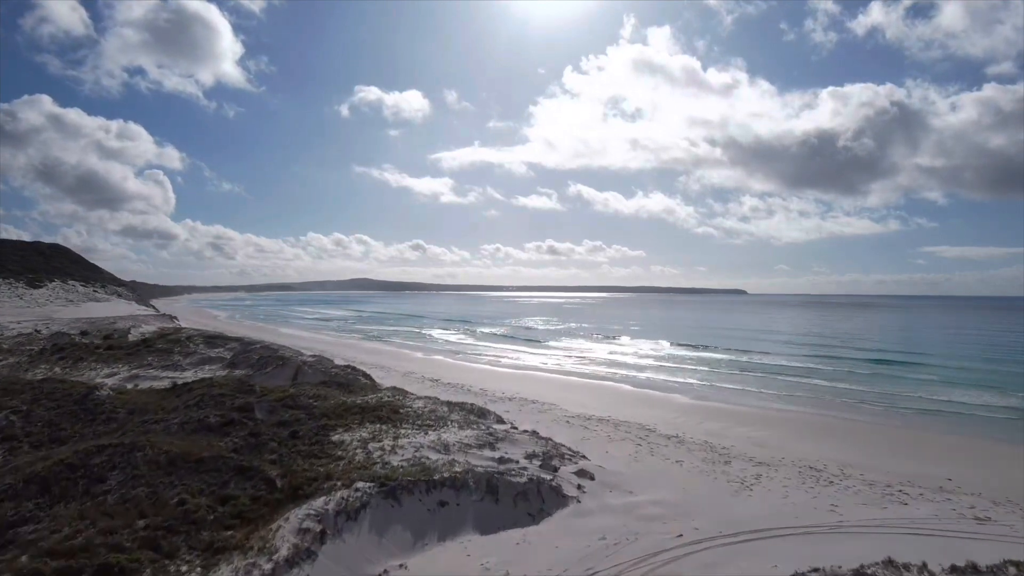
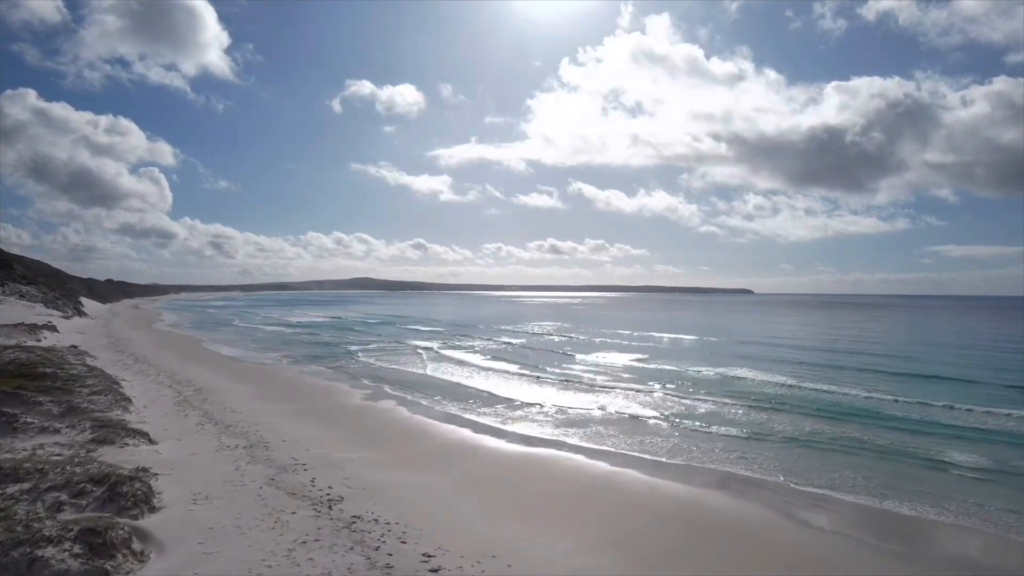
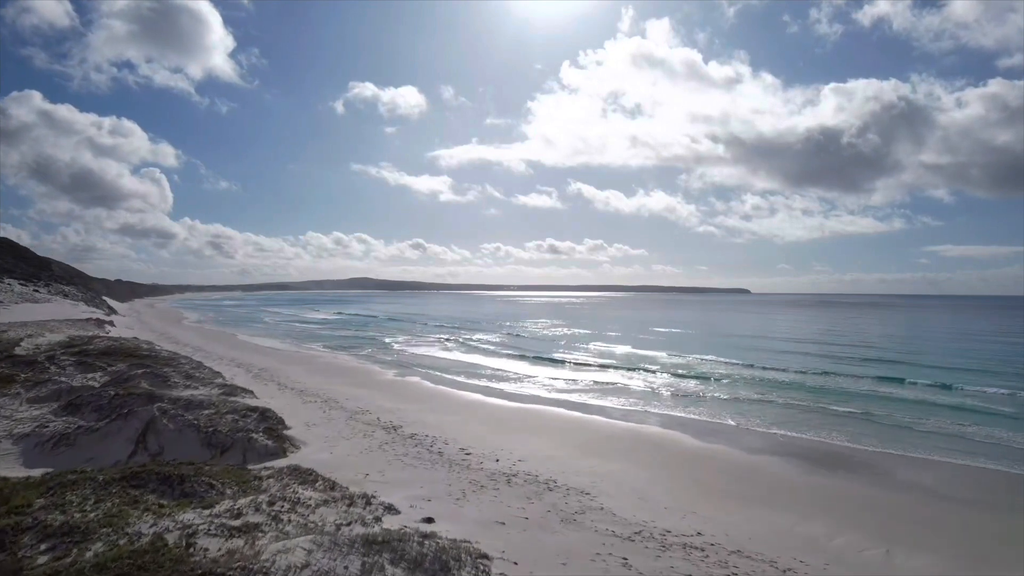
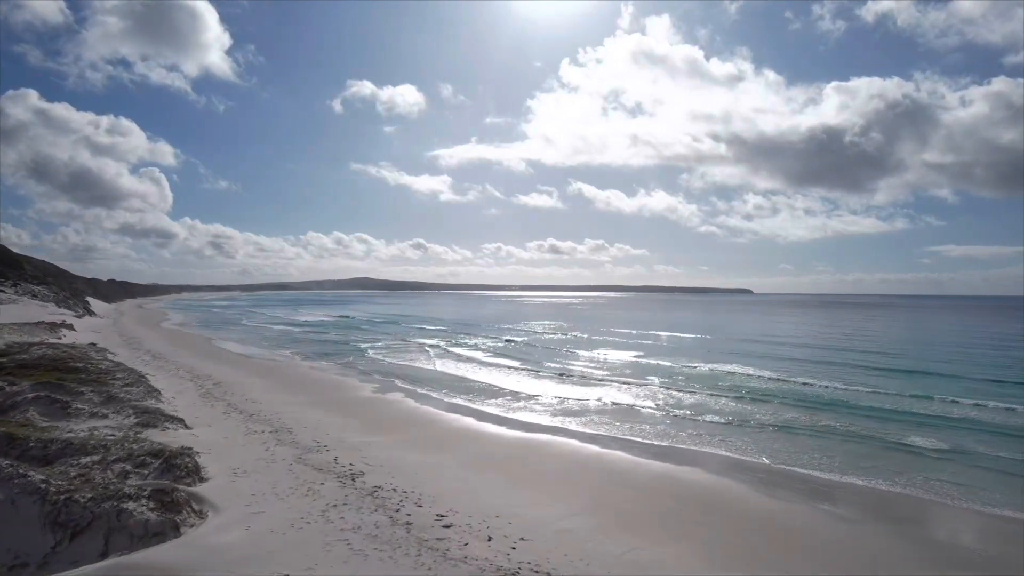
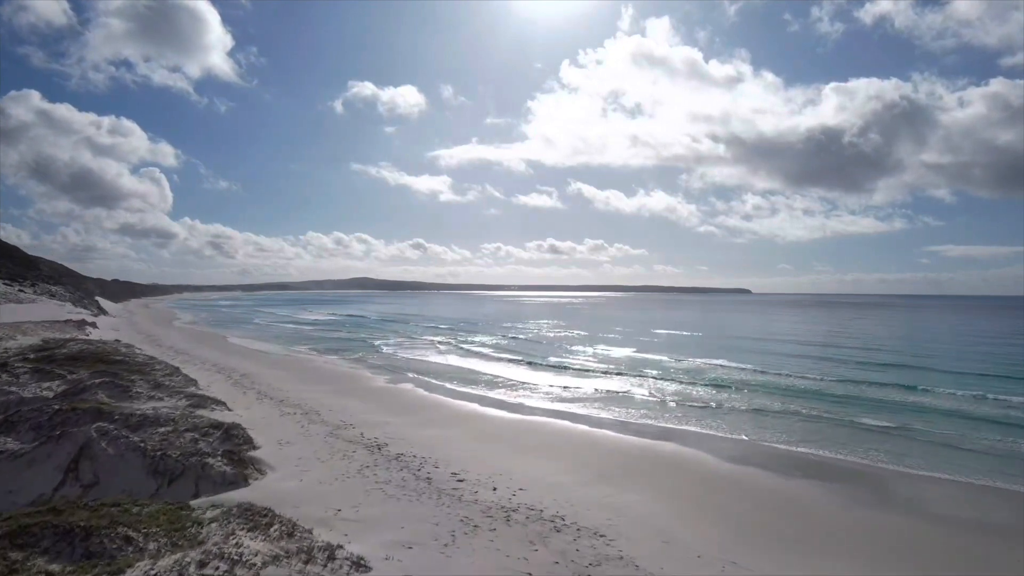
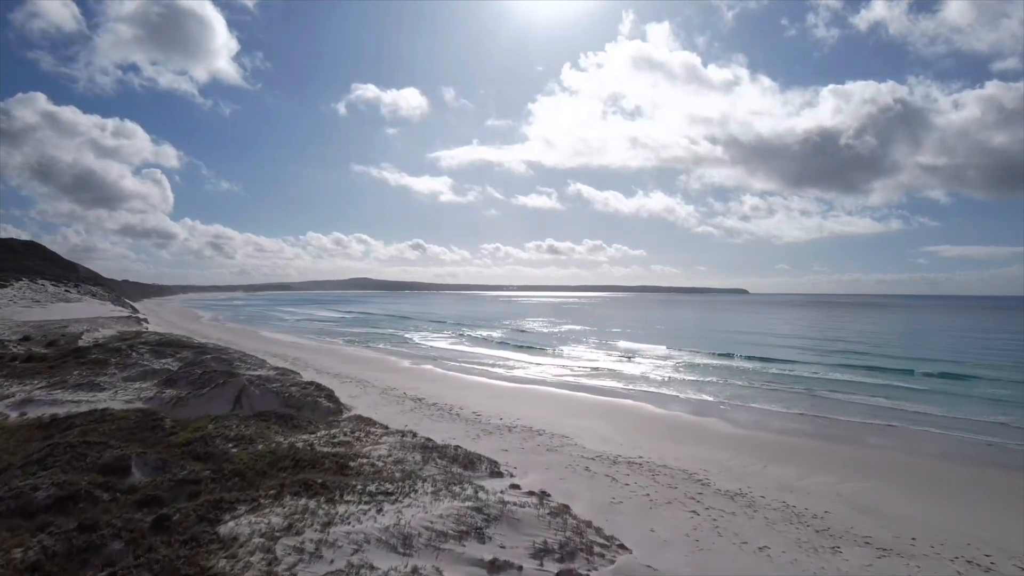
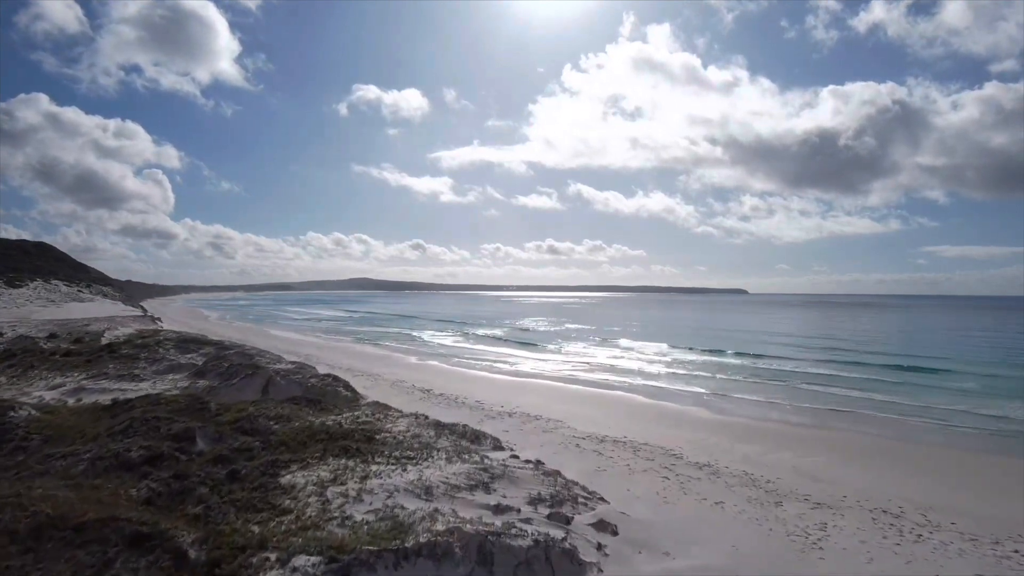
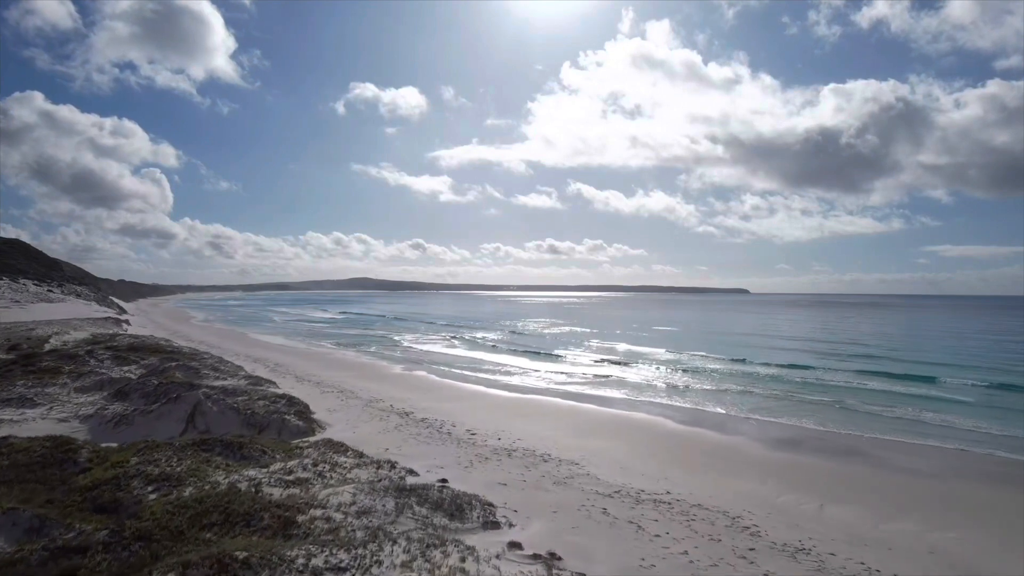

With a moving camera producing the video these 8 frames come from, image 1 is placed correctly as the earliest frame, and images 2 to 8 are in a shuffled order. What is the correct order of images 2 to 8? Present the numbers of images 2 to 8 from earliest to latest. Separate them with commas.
7, 6, 8, 3, 5, 4, 2
